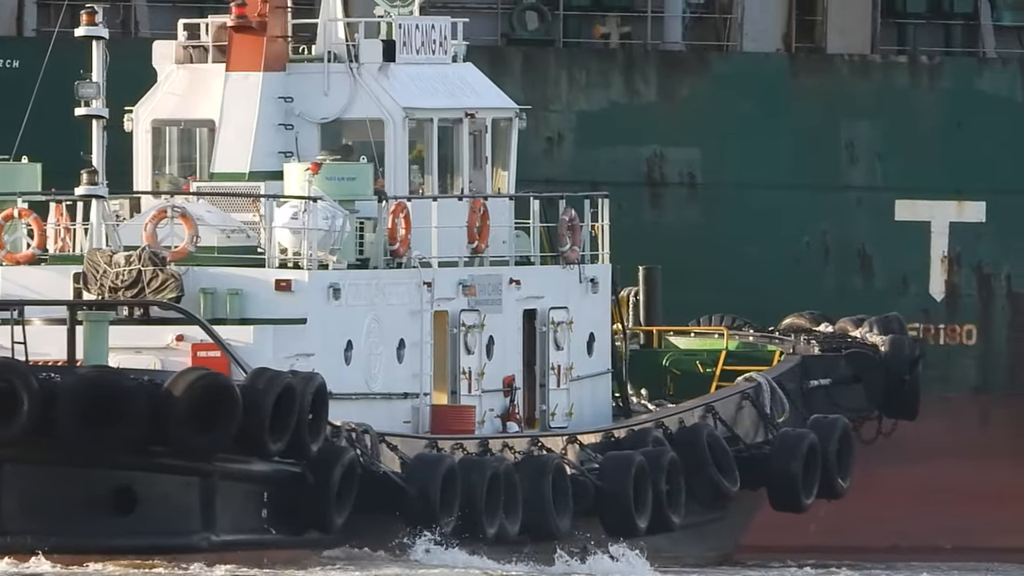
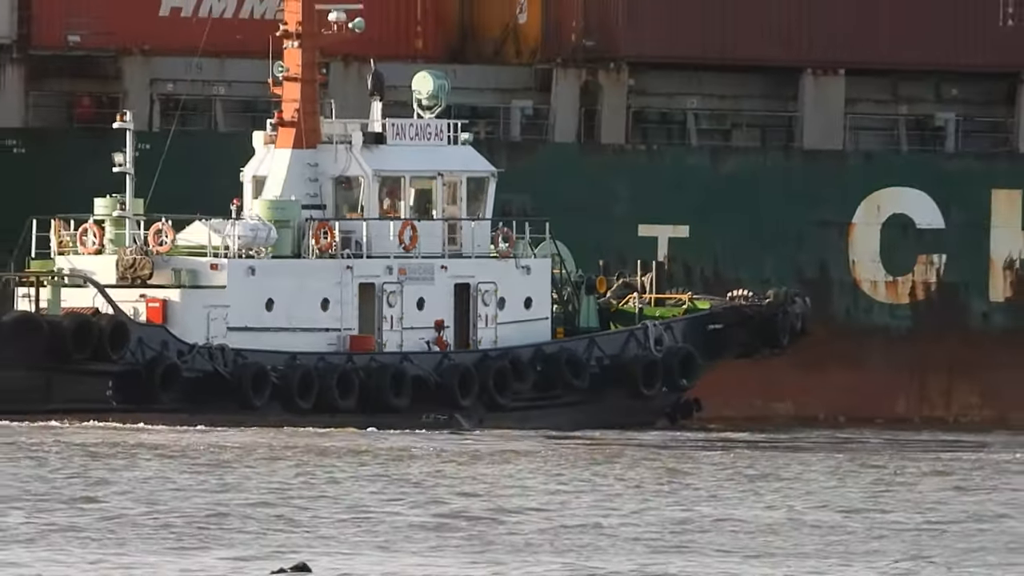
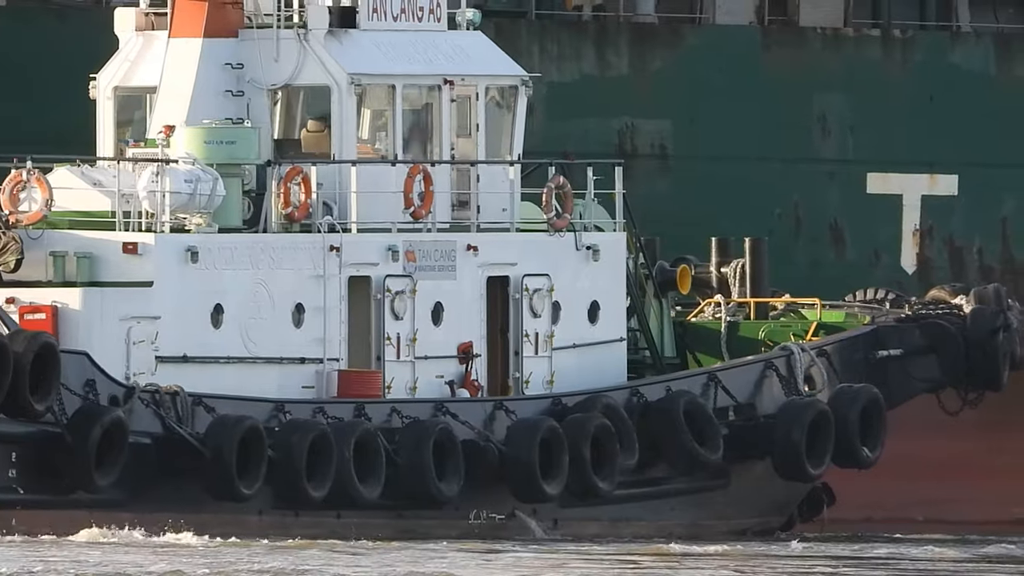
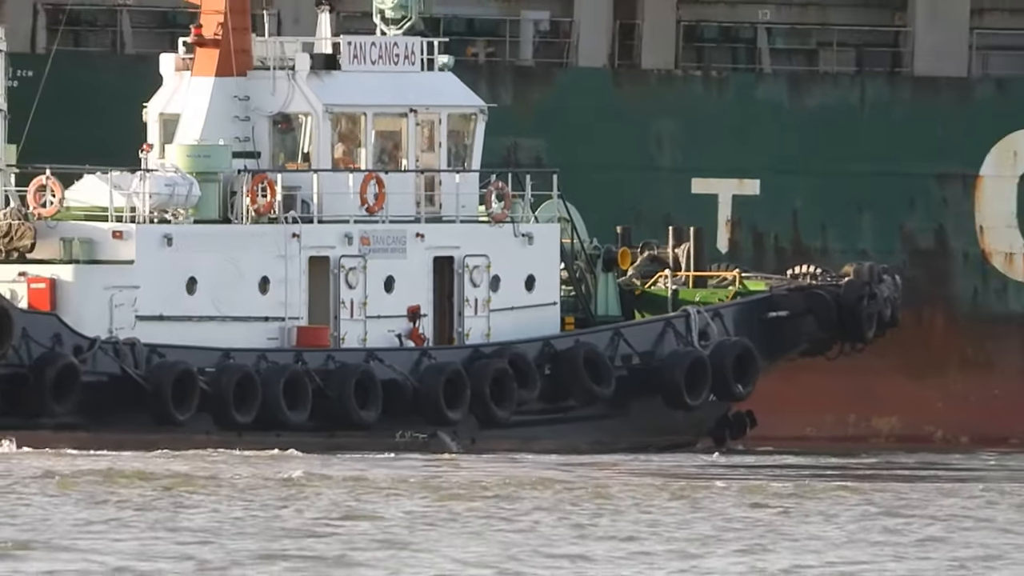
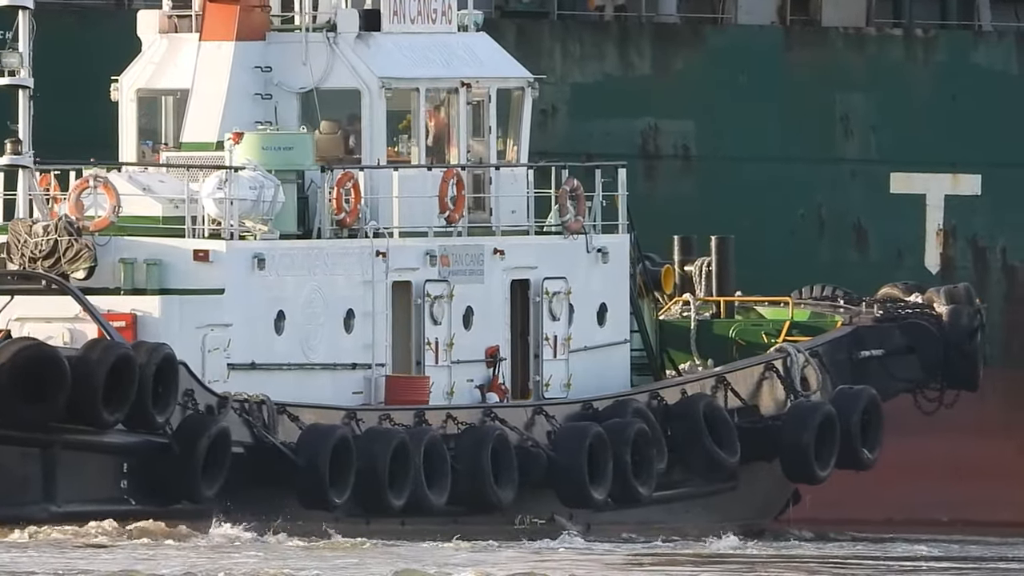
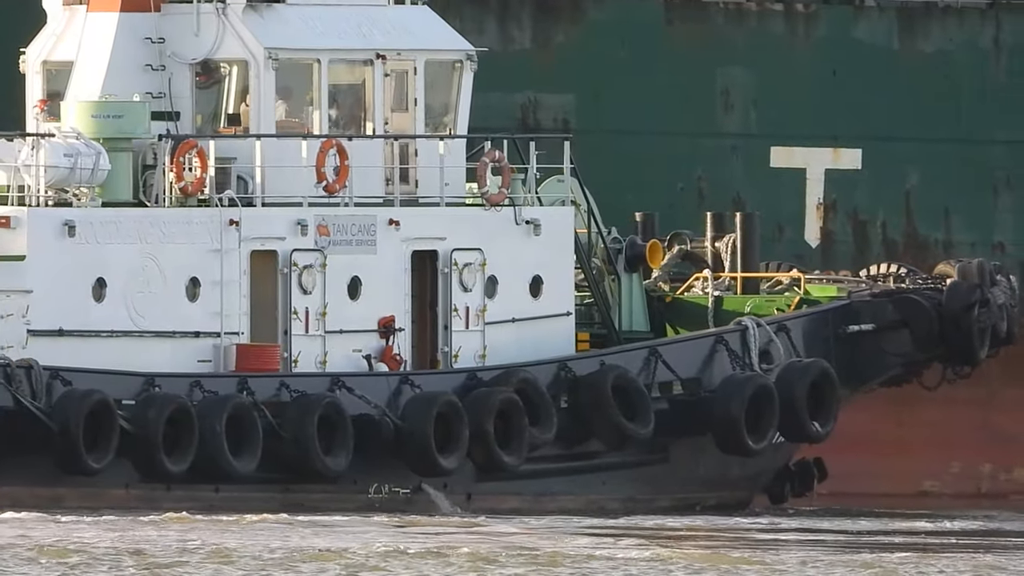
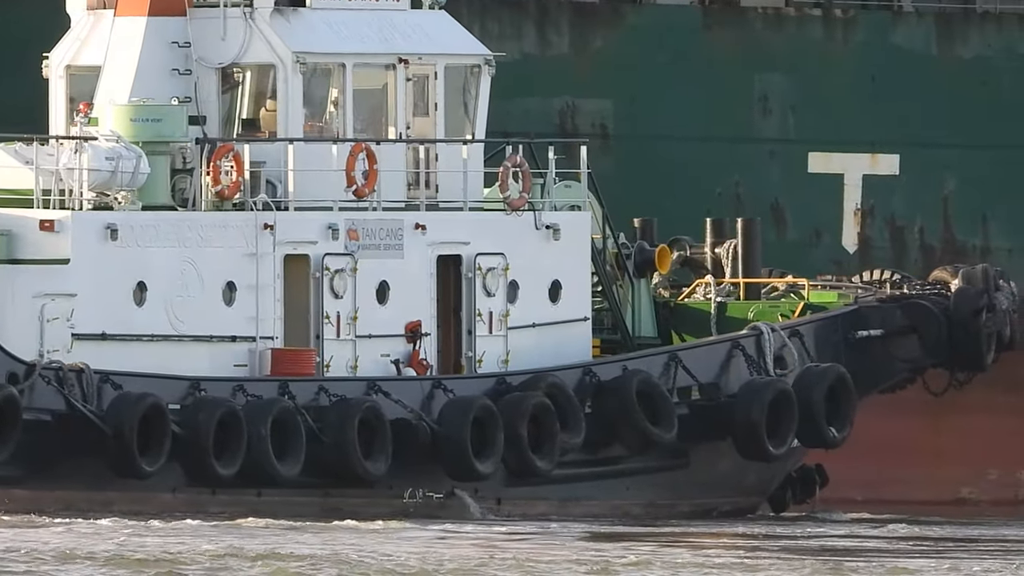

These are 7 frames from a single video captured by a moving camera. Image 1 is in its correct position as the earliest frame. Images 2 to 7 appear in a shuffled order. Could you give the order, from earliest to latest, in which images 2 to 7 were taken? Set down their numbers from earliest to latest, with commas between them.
5, 3, 7, 6, 4, 2
